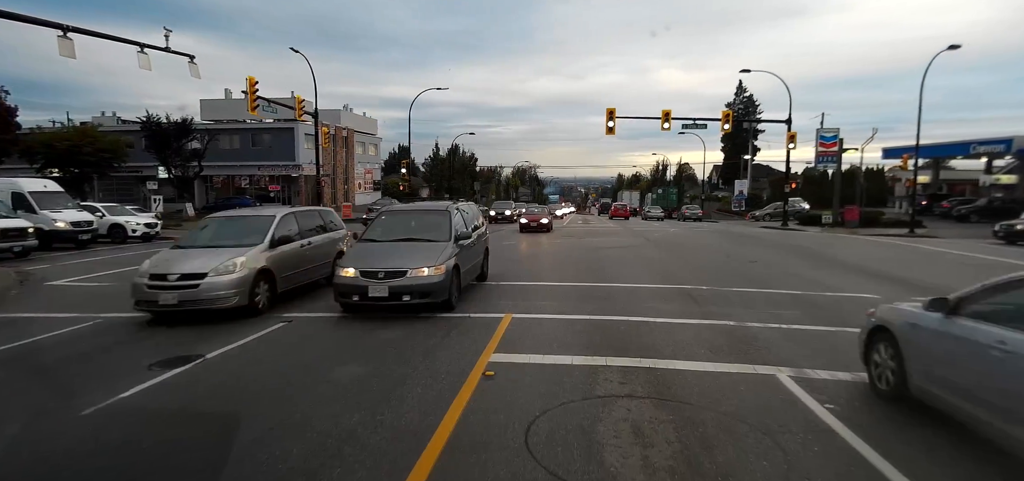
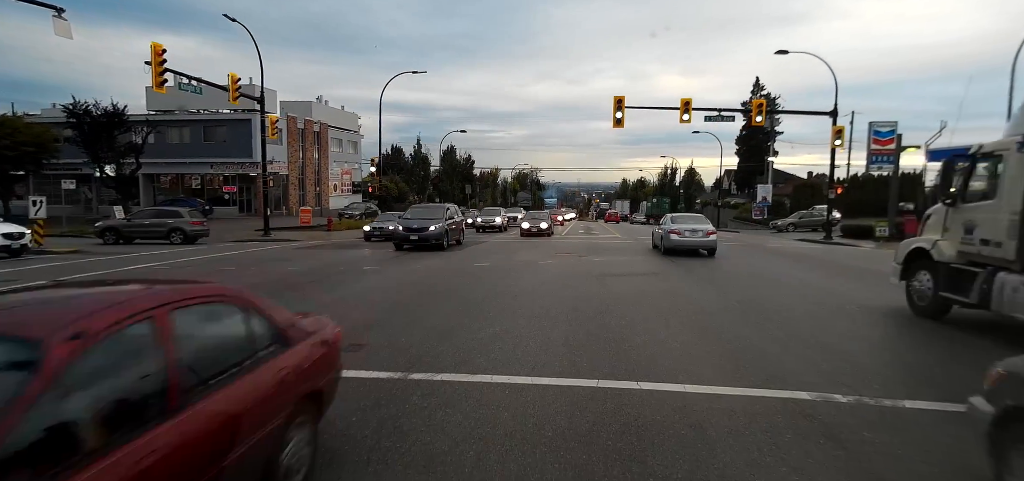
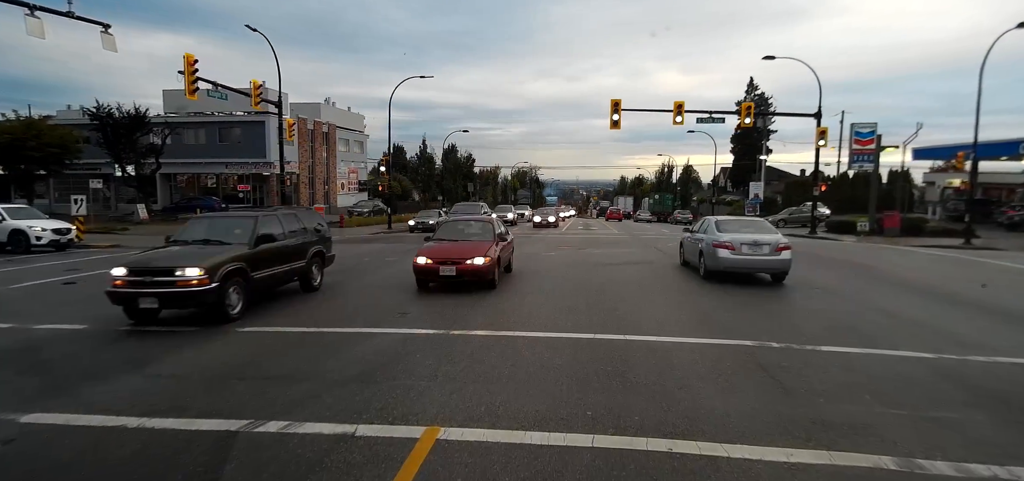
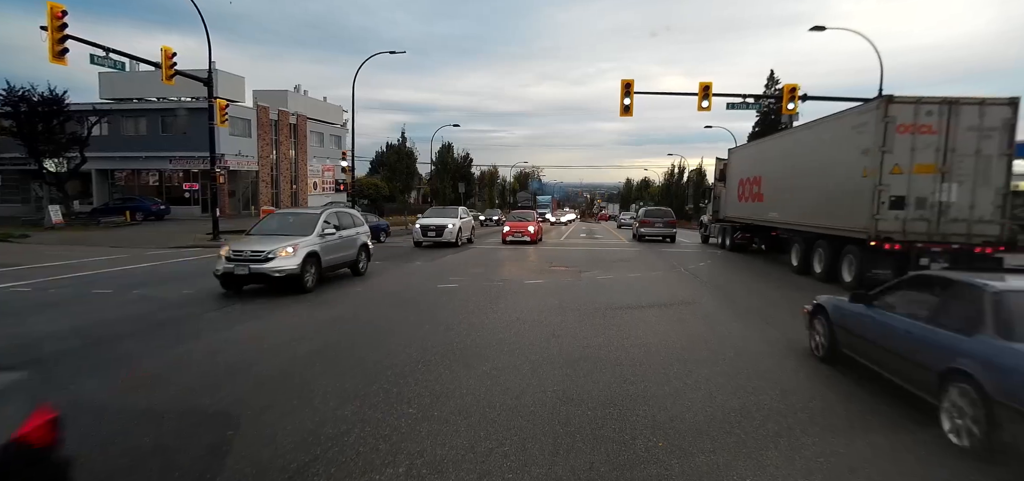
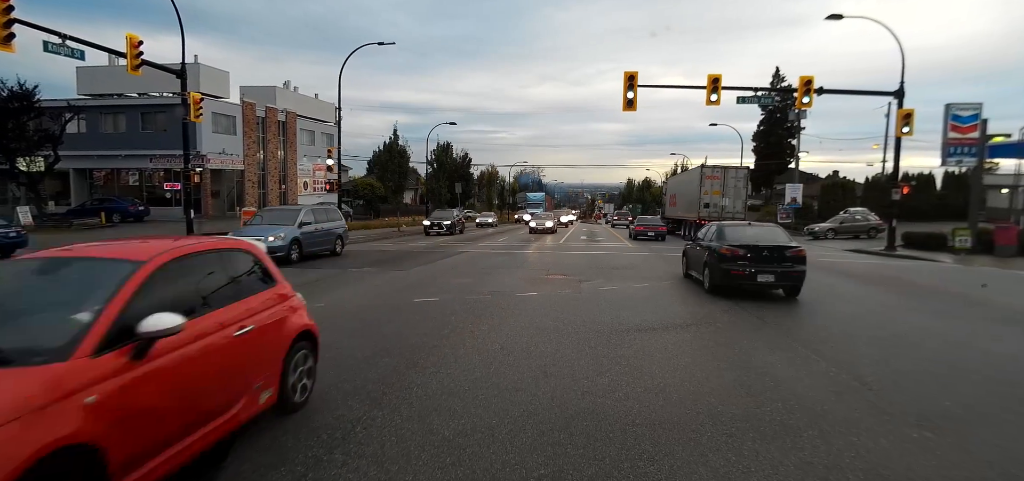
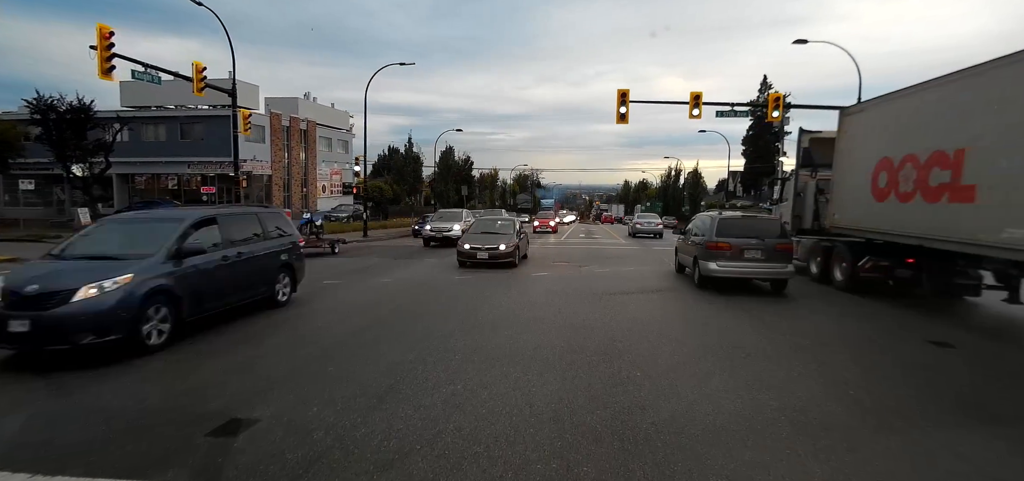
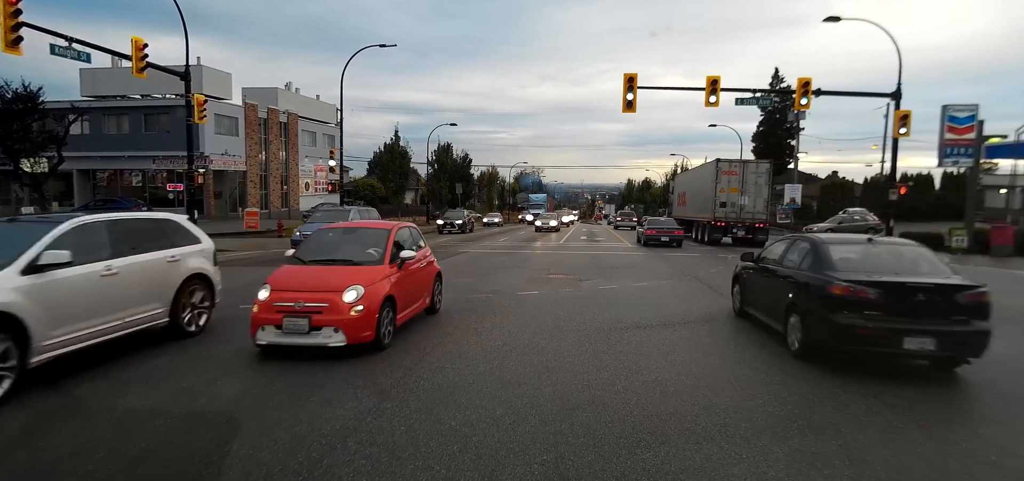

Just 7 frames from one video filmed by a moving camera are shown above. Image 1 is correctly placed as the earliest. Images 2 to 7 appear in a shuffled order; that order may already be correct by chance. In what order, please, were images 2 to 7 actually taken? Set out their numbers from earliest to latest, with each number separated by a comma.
3, 2, 6, 4, 7, 5
